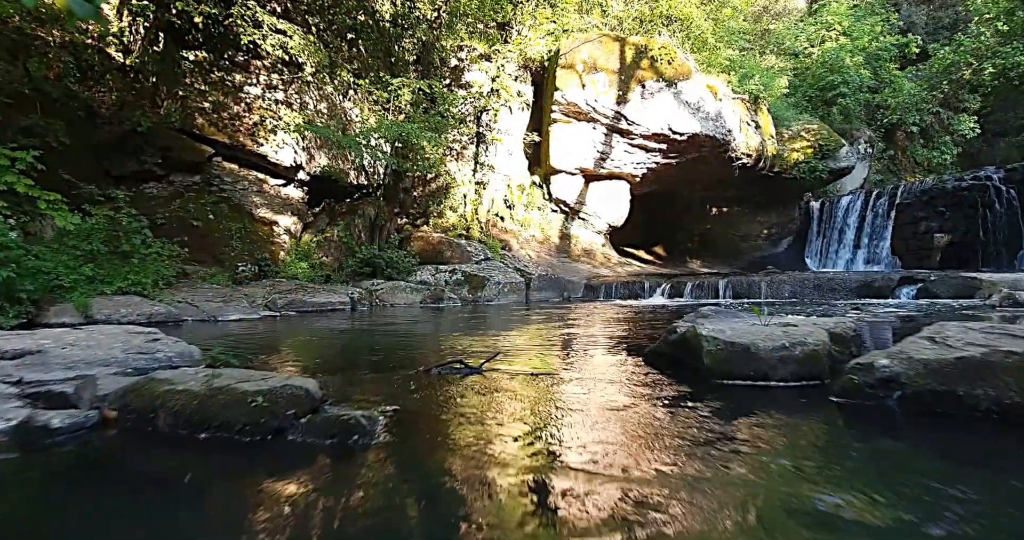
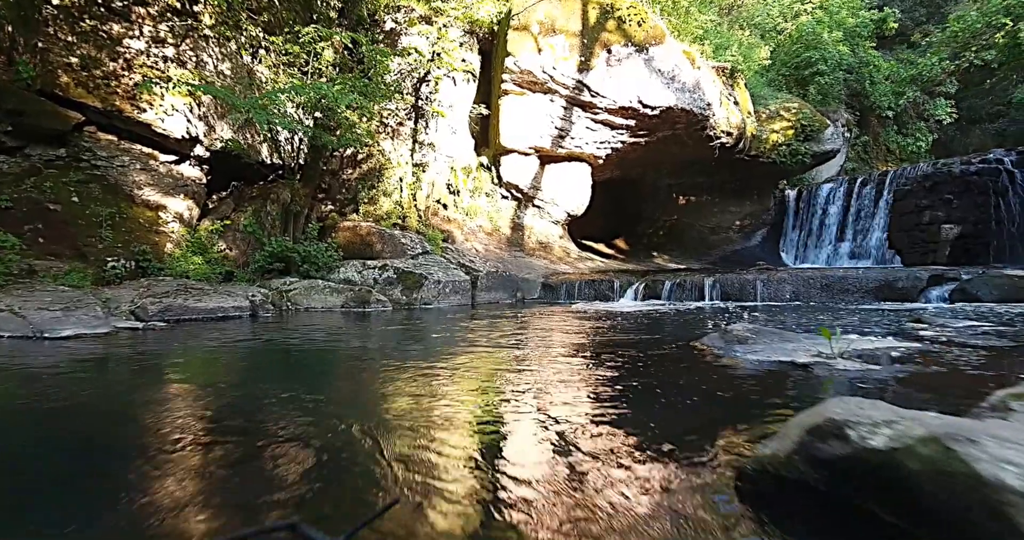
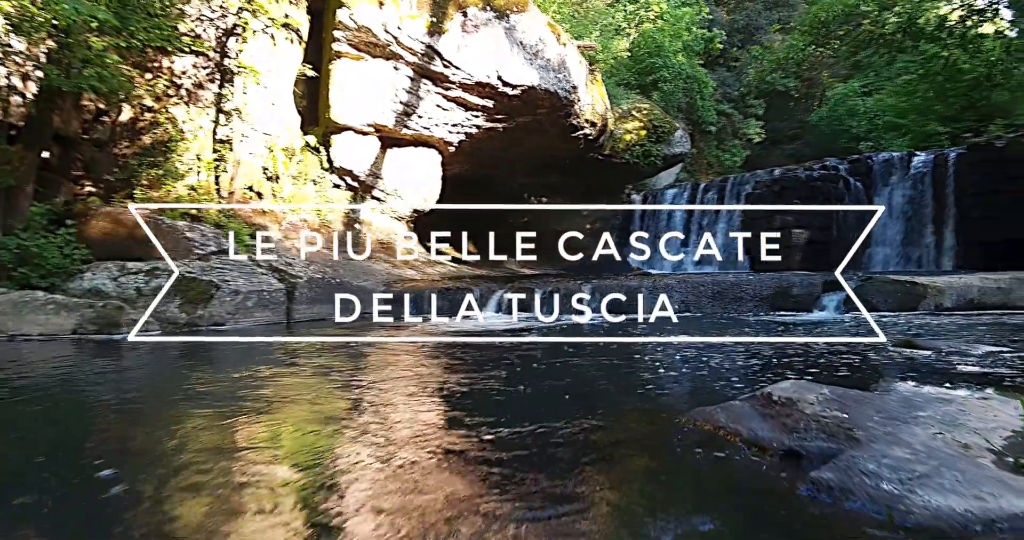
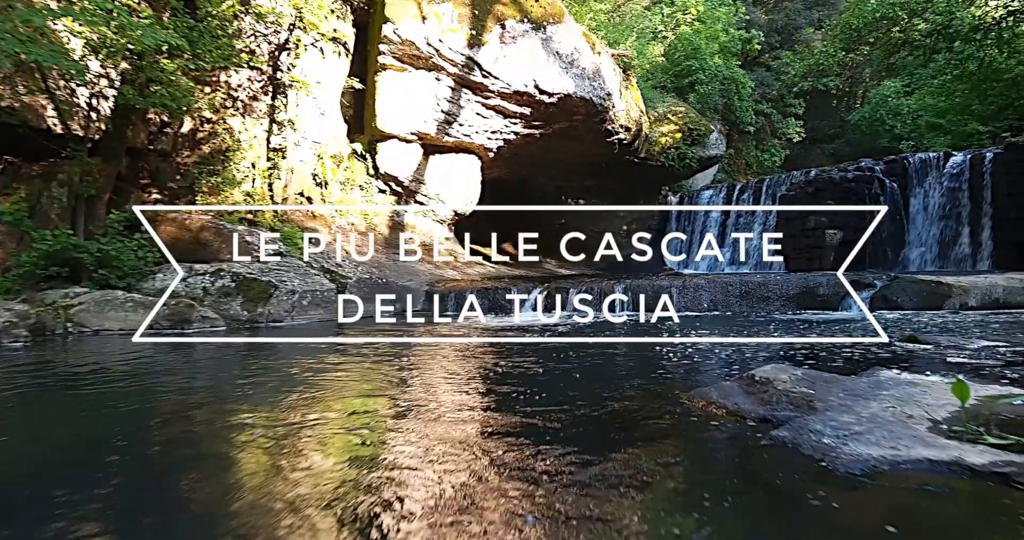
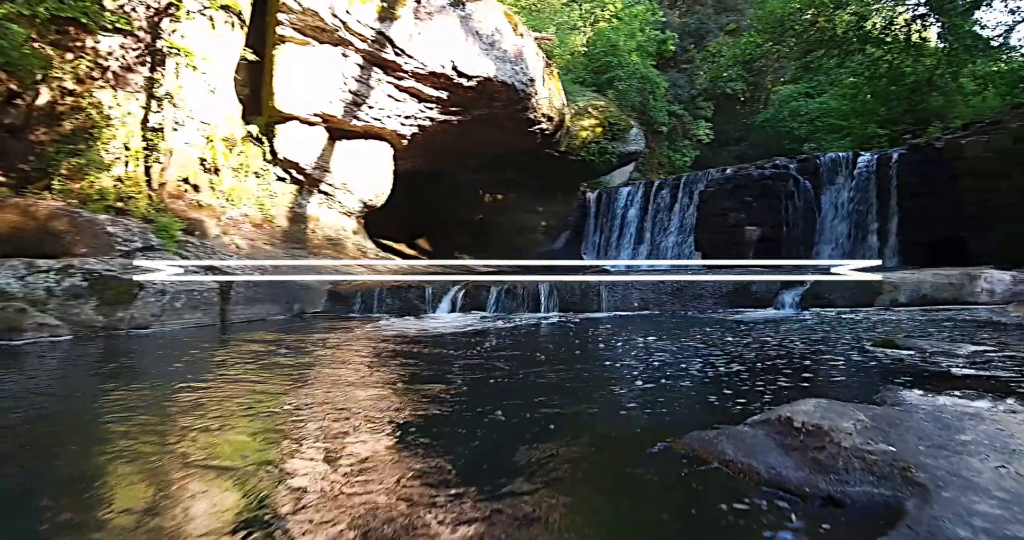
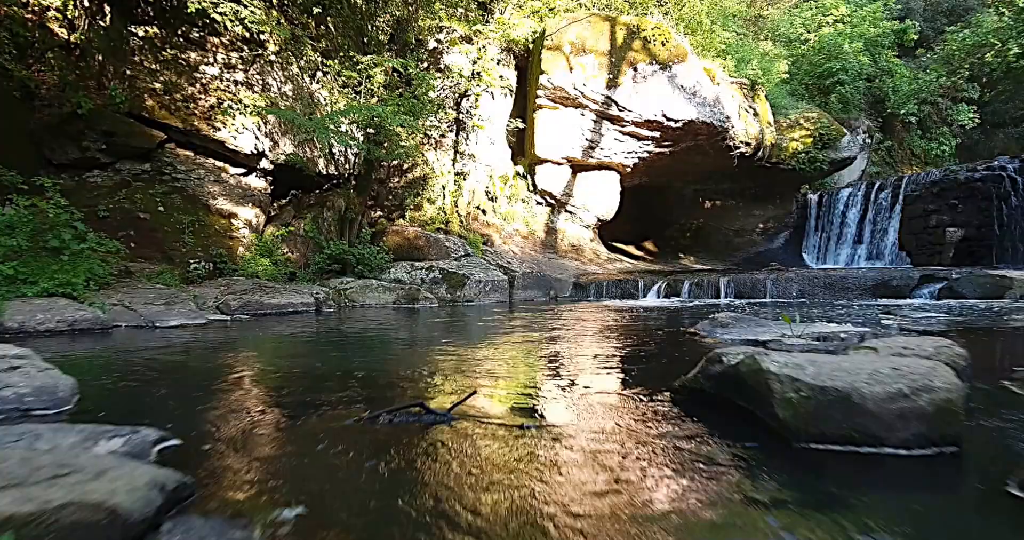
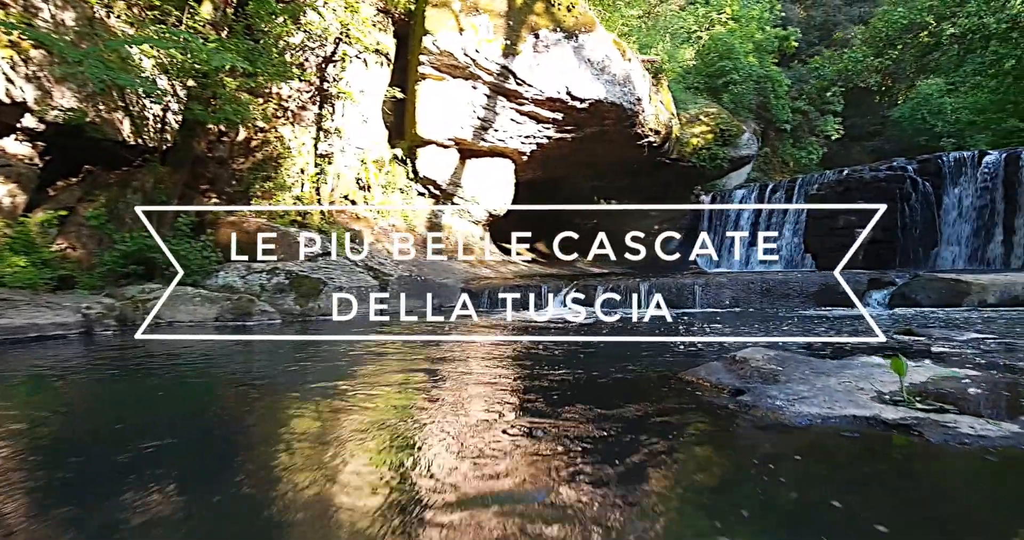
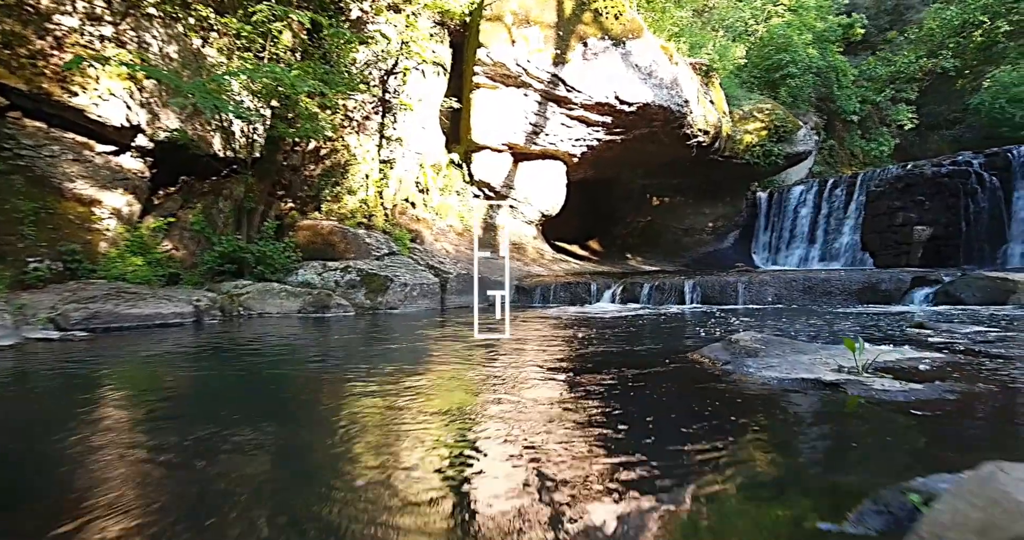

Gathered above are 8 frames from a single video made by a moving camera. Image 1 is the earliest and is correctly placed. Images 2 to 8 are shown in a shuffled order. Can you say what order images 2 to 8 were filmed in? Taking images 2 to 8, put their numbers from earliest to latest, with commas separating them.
6, 2, 8, 7, 4, 3, 5
